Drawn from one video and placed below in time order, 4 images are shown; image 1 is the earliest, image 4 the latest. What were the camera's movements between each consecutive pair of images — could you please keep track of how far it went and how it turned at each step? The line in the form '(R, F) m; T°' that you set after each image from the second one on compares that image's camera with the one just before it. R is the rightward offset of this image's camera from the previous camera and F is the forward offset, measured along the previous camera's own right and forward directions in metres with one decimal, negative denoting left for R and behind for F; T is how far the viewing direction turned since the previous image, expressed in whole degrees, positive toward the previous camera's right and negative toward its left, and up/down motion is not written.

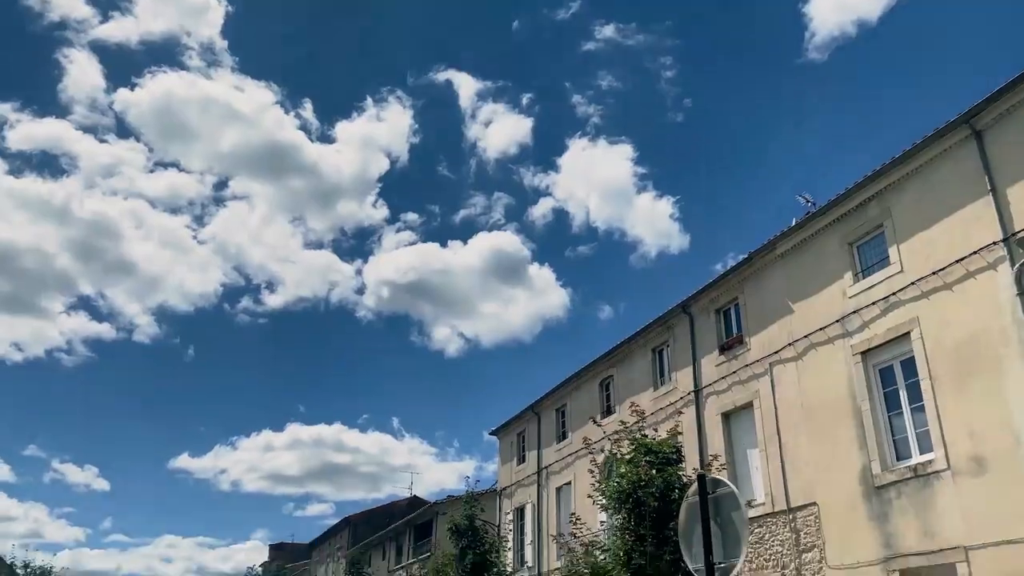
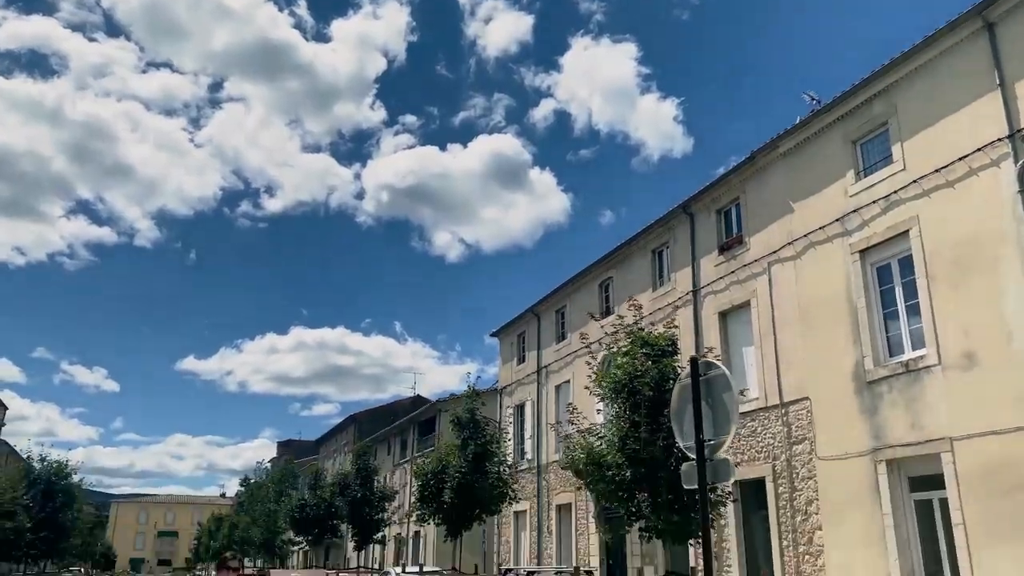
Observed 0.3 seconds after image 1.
(0.0, -0.1) m; 0°
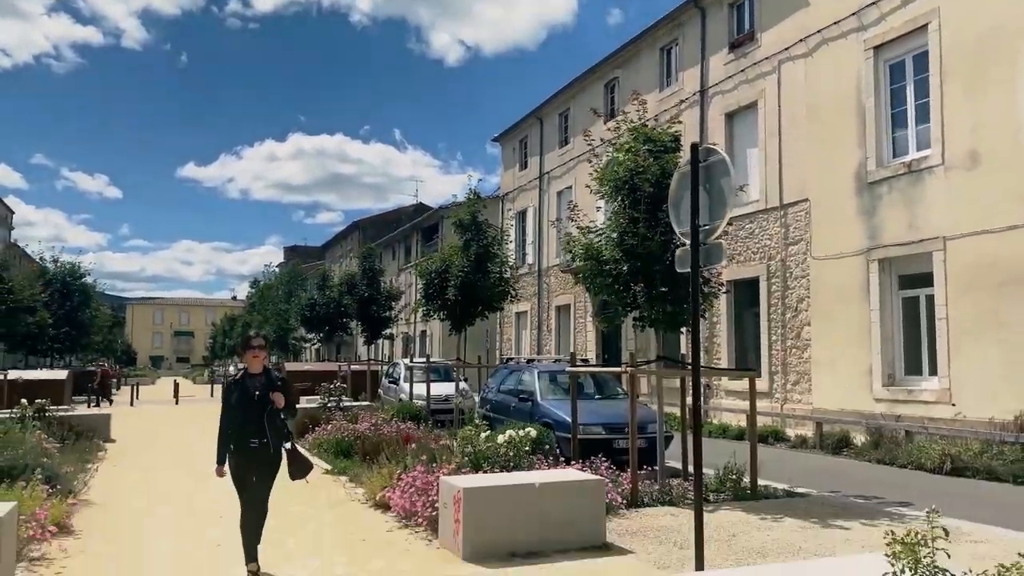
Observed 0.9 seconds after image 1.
(0.0, -0.1) m; 0°
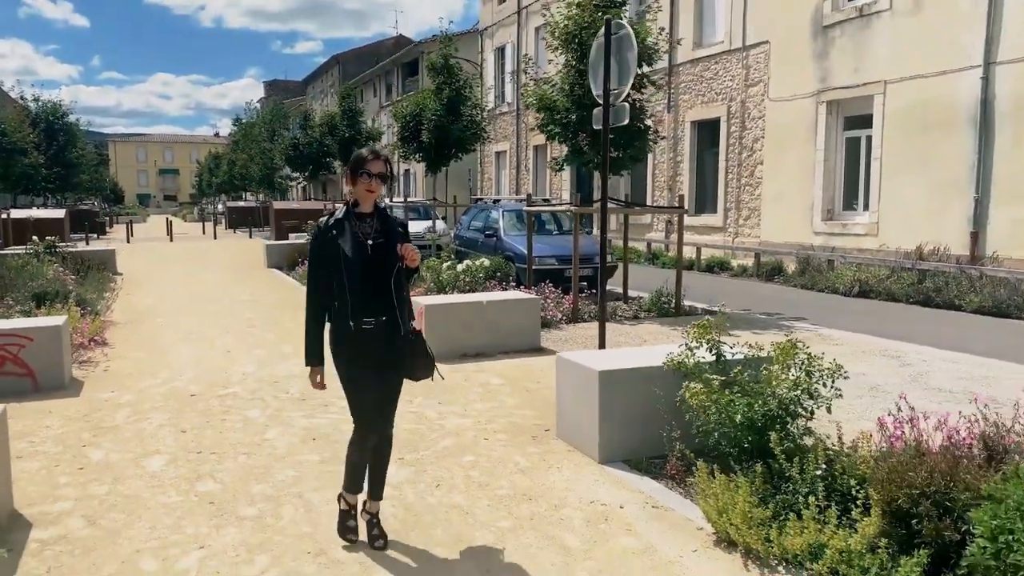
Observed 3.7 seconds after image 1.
(+0.4, -1.3) m; +1°
